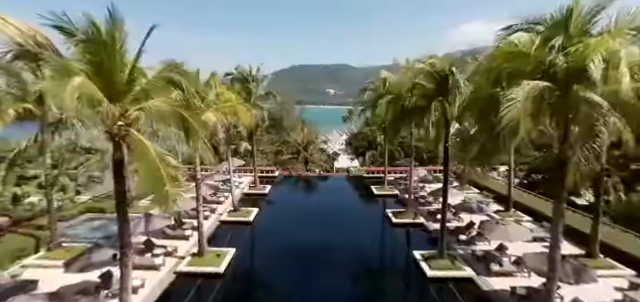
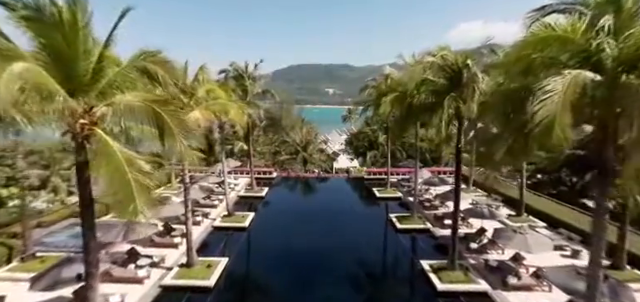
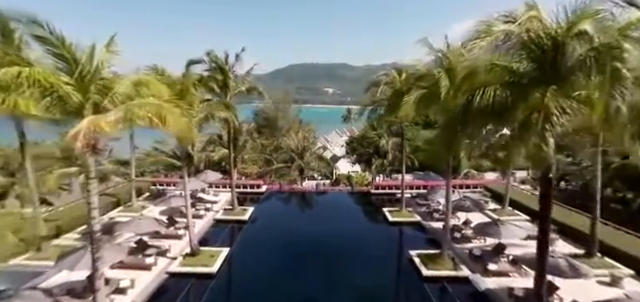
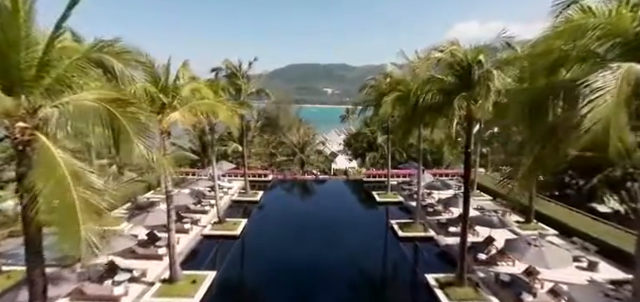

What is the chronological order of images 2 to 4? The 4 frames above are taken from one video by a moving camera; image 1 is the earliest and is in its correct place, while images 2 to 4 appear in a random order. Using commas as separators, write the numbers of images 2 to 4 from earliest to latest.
2, 4, 3
